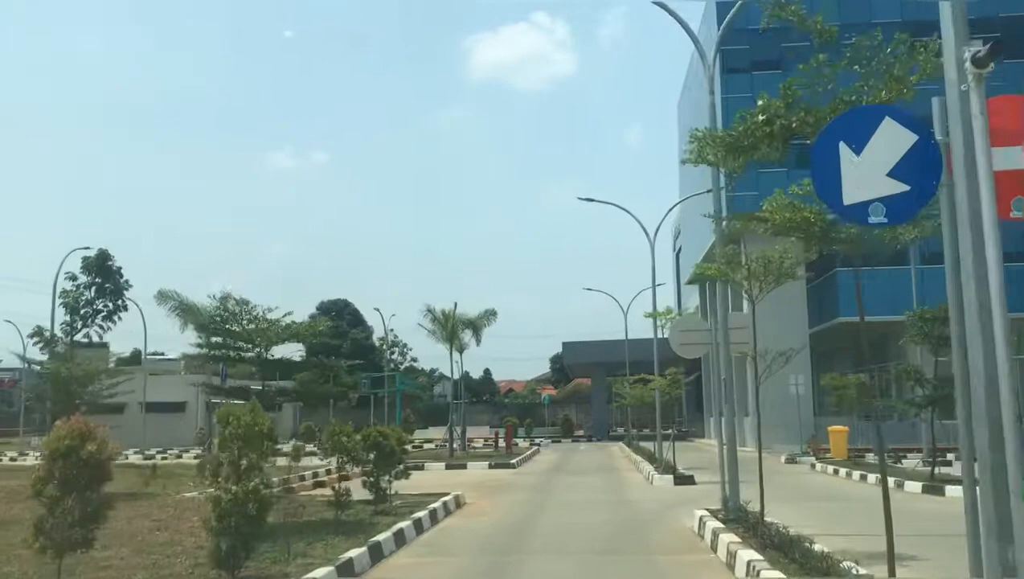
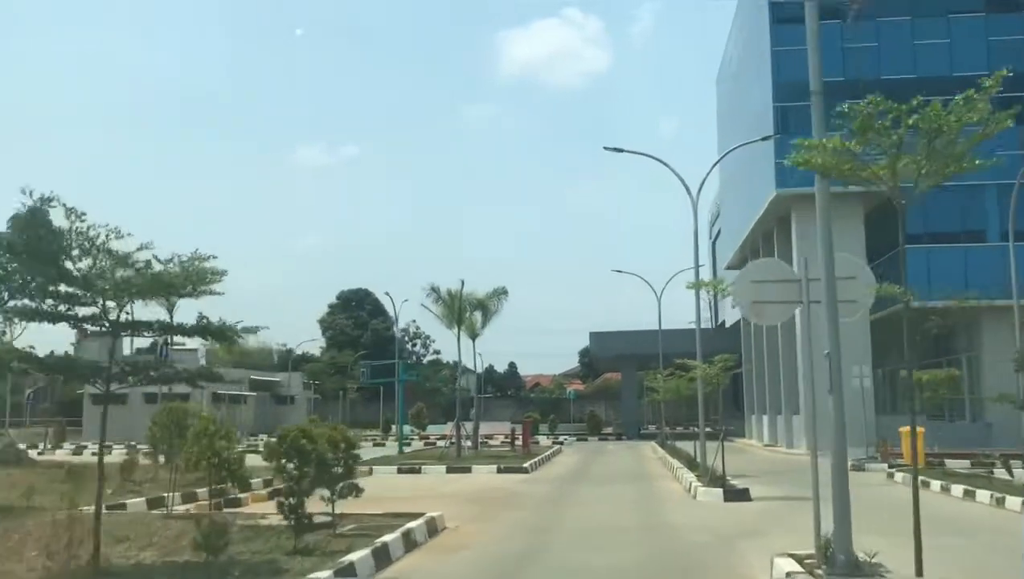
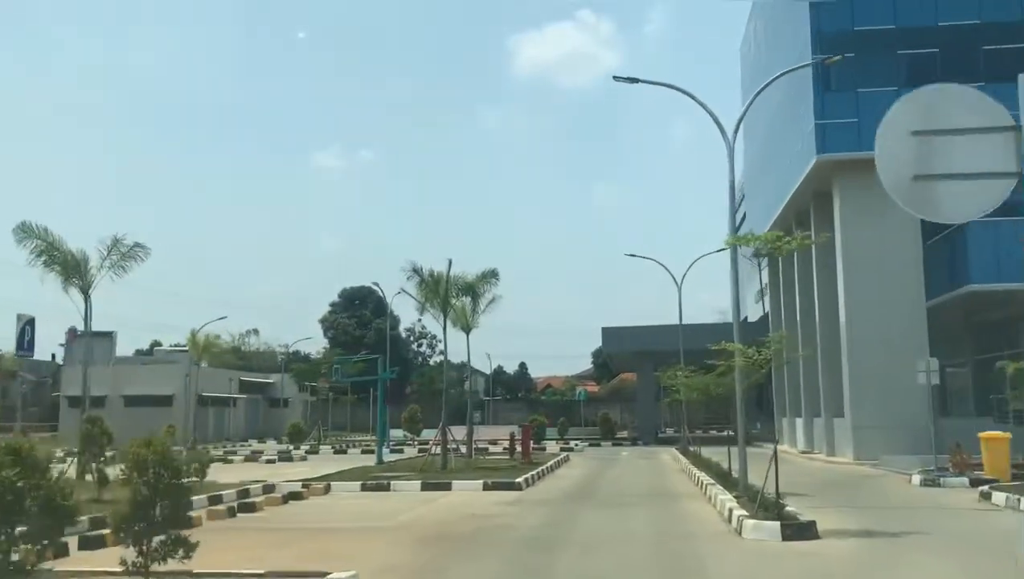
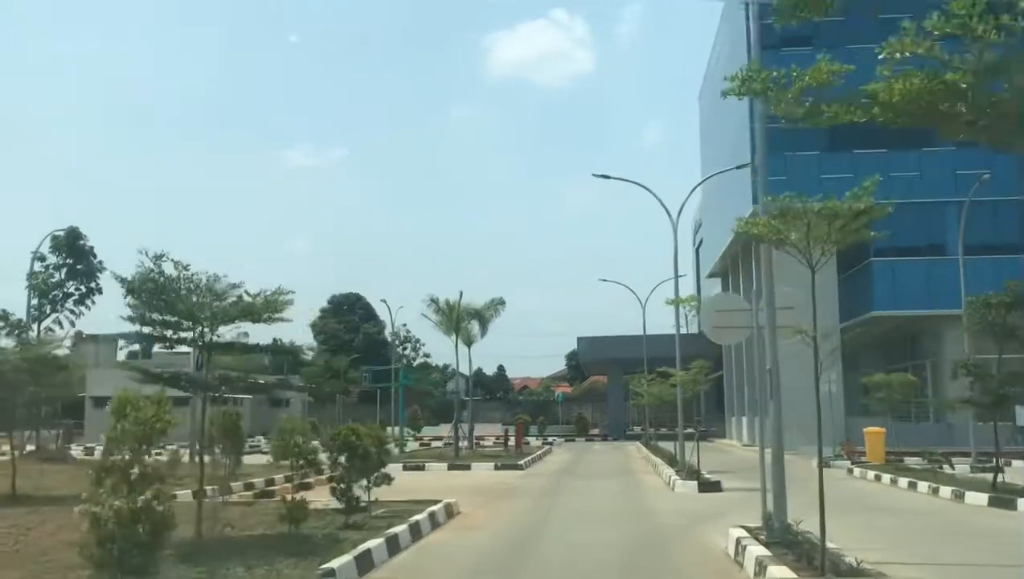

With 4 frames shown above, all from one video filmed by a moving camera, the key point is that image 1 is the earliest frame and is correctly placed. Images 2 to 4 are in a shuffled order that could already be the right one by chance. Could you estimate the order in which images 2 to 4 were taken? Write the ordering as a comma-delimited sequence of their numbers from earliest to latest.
4, 2, 3
